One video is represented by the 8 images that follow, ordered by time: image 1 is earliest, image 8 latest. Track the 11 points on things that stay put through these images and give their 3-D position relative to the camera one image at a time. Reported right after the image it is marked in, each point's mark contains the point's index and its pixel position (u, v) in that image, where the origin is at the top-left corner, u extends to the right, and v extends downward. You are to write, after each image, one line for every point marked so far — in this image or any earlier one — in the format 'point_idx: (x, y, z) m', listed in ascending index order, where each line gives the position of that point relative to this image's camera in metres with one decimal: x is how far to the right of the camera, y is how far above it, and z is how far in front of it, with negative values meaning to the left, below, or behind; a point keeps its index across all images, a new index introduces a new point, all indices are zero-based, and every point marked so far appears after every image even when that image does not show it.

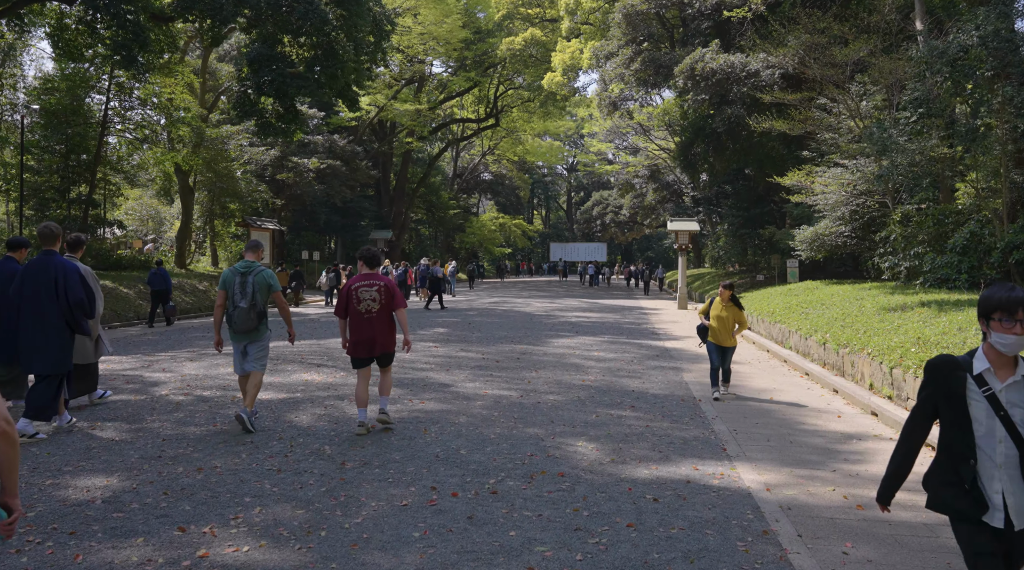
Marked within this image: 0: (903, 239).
0: (+7.6, +0.9, +17.9) m
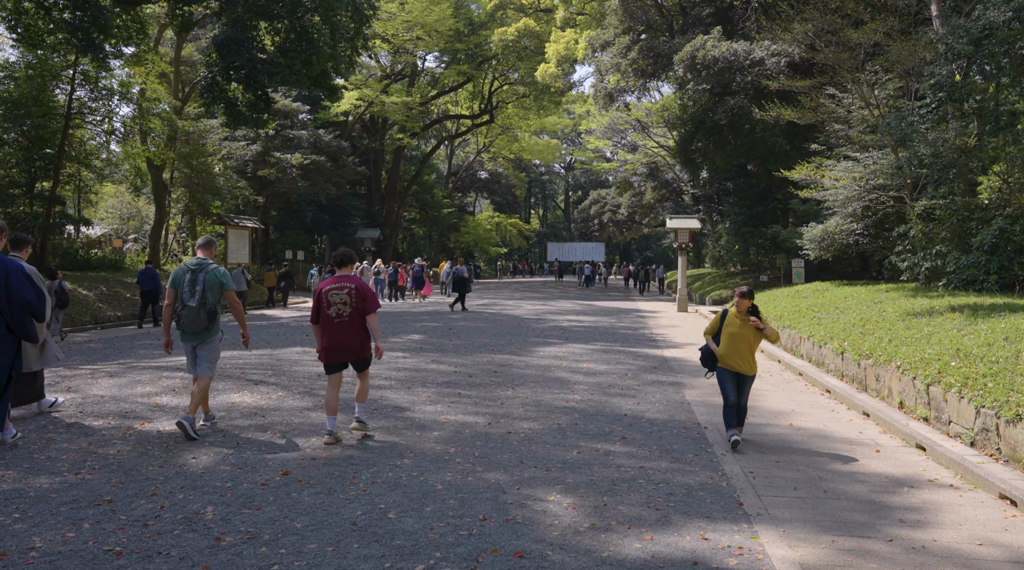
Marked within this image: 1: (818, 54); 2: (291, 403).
0: (+7.3, +0.8, +16.4) m
1: (+6.6, +5.0, +19.8) m
2: (-1.9, -1.0, +7.8) m
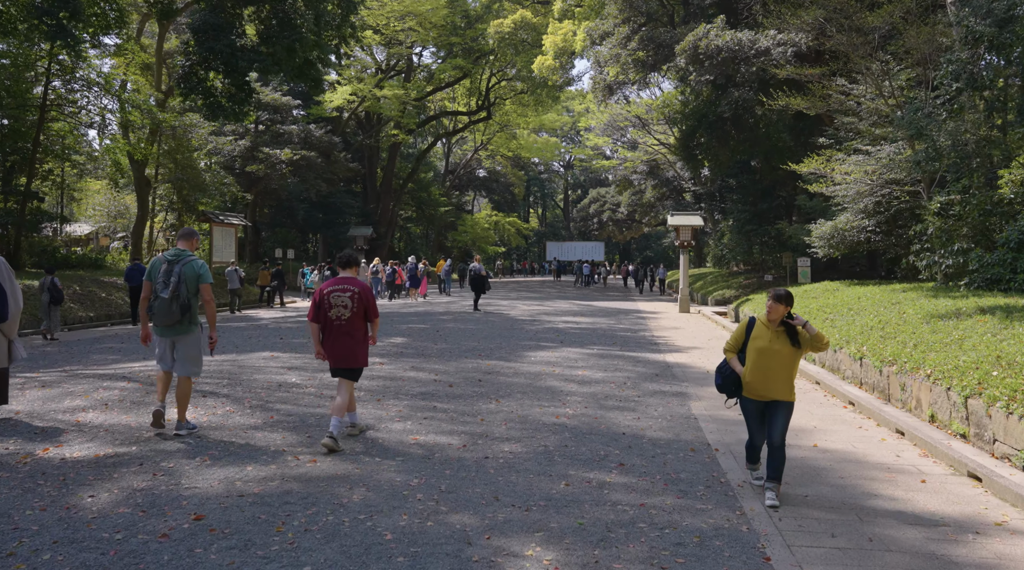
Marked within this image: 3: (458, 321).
0: (+7.2, +0.9, +15.4) m
1: (+6.4, +5.0, +18.8) m
2: (-2.0, -1.0, +6.7) m
3: (-1.1, -0.7, +18.3) m
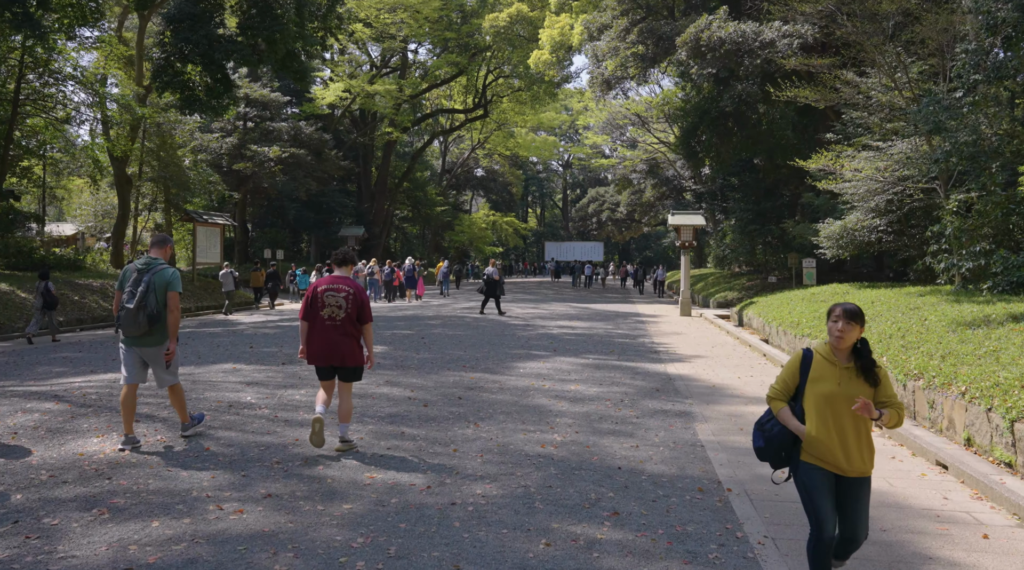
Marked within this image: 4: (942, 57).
0: (+7.0, +0.8, +14.4) m
1: (+6.3, +4.9, +17.8) m
2: (-2.1, -1.0, +5.7) m
3: (-1.2, -0.8, +17.3) m
4: (+7.6, +4.0, +16.4) m
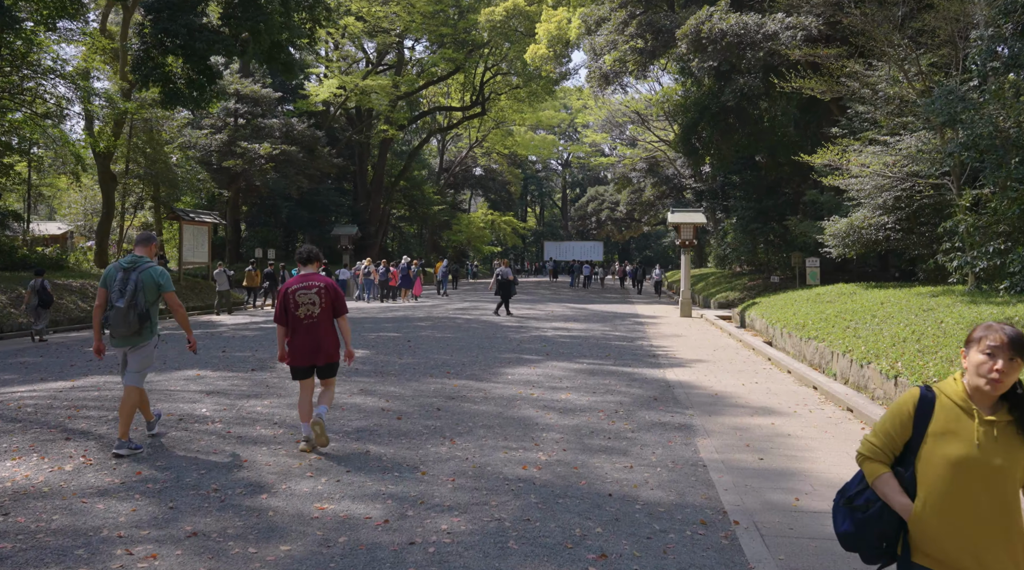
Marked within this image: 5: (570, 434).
0: (+6.9, +0.8, +13.7) m
1: (+6.2, +4.9, +17.1) m
2: (-2.3, -1.0, +5.0) m
3: (-1.4, -0.8, +16.5) m
4: (+7.5, +4.0, +15.6) m
5: (+0.4, -1.1, +6.9) m
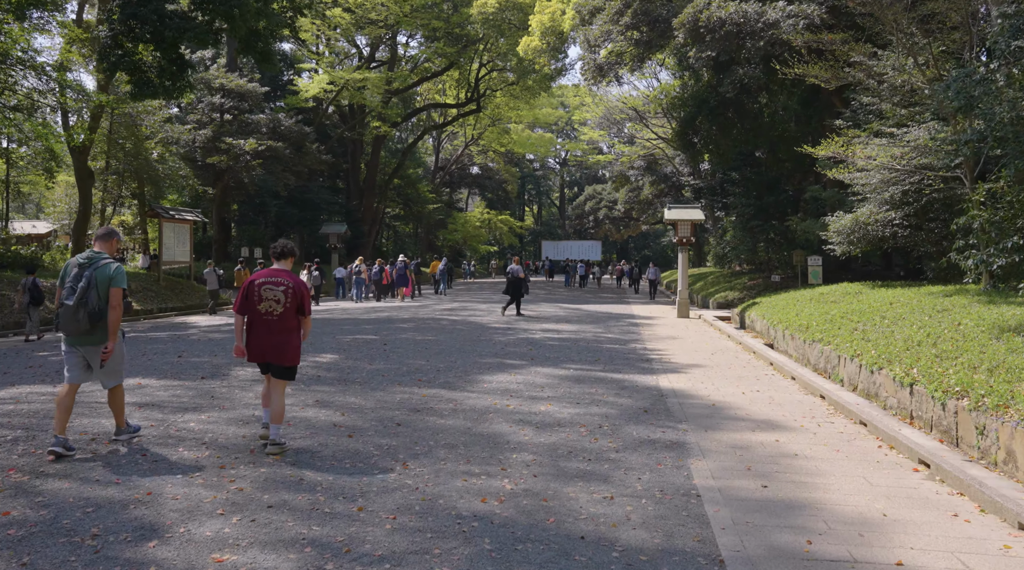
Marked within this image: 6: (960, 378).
0: (+6.7, +0.8, +12.8) m
1: (+5.9, +4.9, +16.2) m
2: (-2.5, -1.0, +4.1) m
3: (-1.6, -0.8, +15.6) m
4: (+7.3, +4.1, +14.8) m
5: (+0.2, -1.1, +6.0) m
6: (+3.7, -0.8, +7.6) m
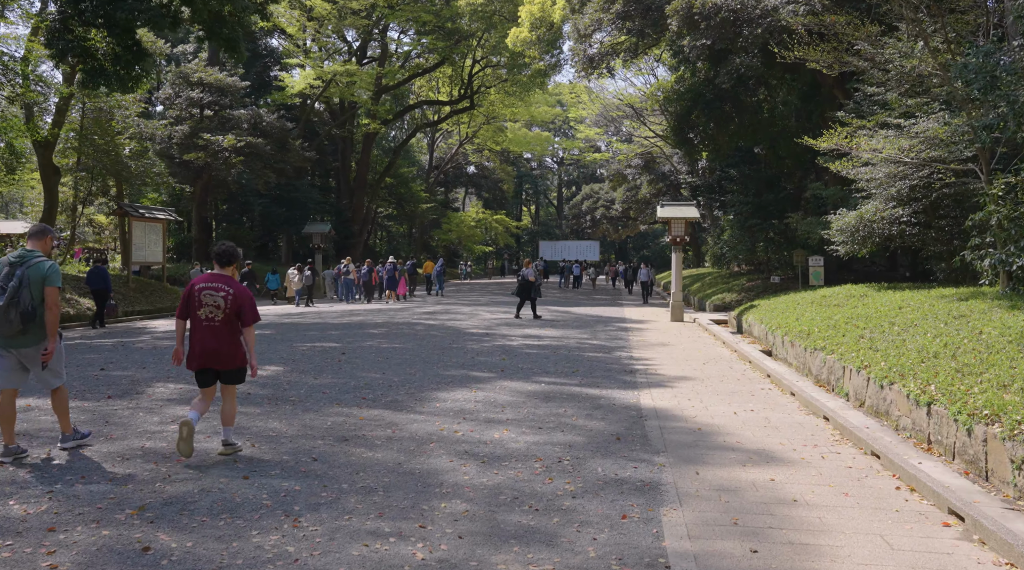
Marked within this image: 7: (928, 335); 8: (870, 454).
0: (+6.3, +0.8, +11.6) m
1: (+5.6, +4.9, +15.0) m
2: (-2.9, -1.1, +2.9) m
3: (-2.0, -0.8, +14.5) m
4: (+6.9, +4.0, +13.6) m
5: (-0.2, -1.1, +4.8) m
6: (+3.4, -0.8, +6.5) m
7: (+4.2, -0.5, +9.4) m
8: (+2.5, -1.2, +6.4) m
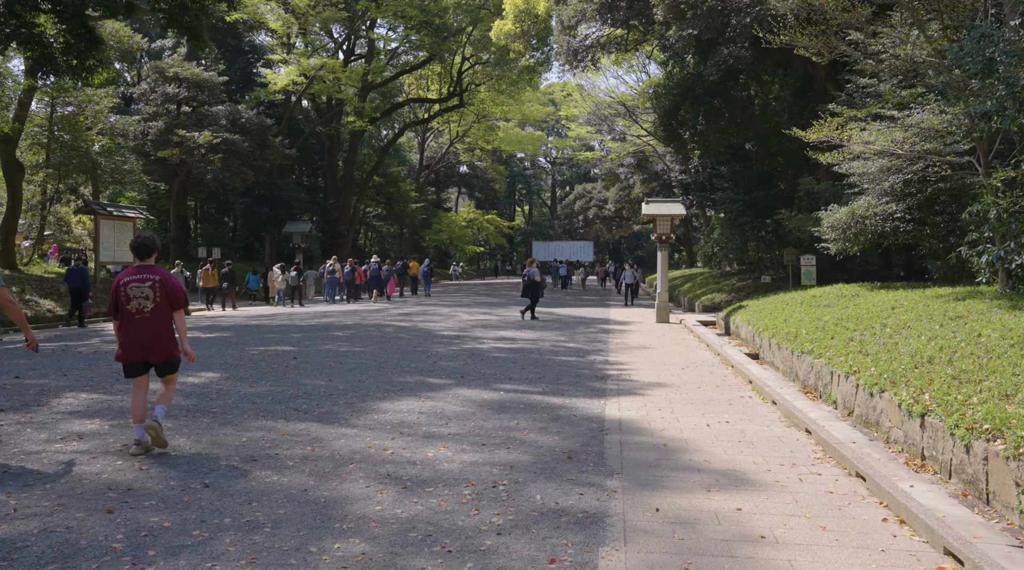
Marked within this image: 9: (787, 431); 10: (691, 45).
0: (+5.9, +0.8, +10.8) m
1: (+5.1, +4.9, +14.2) m
2: (-3.3, -1.0, +2.1) m
3: (-2.4, -0.8, +13.7) m
4: (+6.5, +4.0, +12.8) m
5: (-0.6, -1.1, +4.0) m
6: (+3.0, -0.8, +5.7) m
7: (+3.8, -0.5, +8.6) m
8: (+2.1, -1.2, +5.7) m
9: (+2.2, -1.1, +7.3) m
10: (+3.8, +5.1, +19.8) m
